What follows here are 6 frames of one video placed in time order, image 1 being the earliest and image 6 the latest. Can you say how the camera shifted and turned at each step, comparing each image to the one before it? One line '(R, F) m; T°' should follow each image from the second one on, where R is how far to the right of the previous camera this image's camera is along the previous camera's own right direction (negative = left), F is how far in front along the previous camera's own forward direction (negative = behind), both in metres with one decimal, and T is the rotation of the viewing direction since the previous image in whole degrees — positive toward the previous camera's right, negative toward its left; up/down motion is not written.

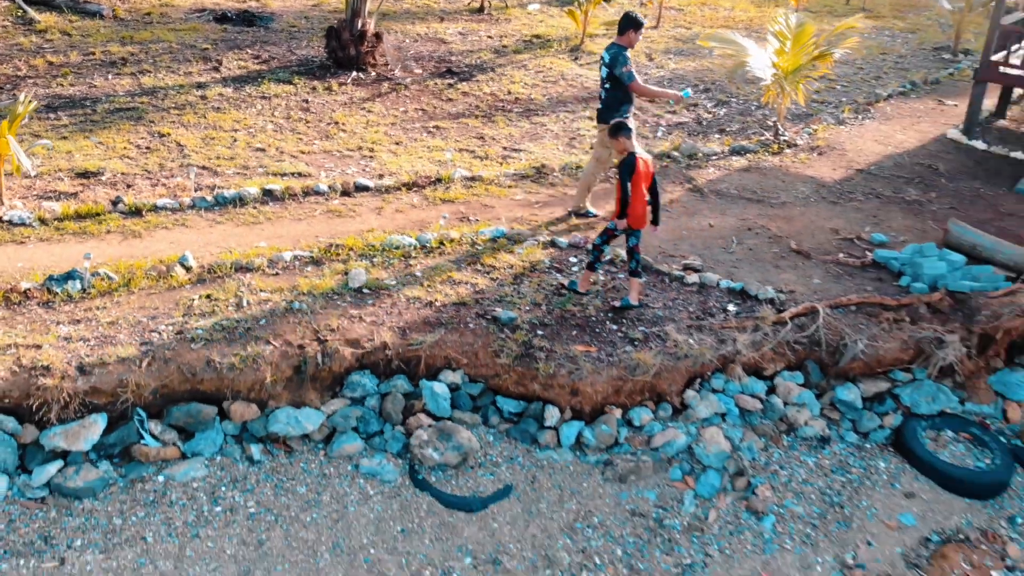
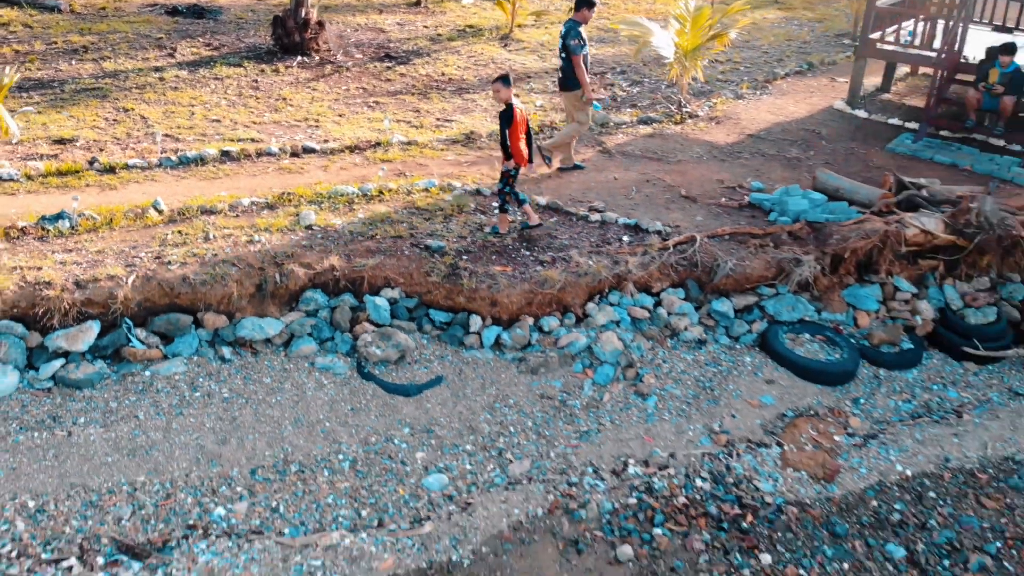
(+0.1, -1.1) m; +3°
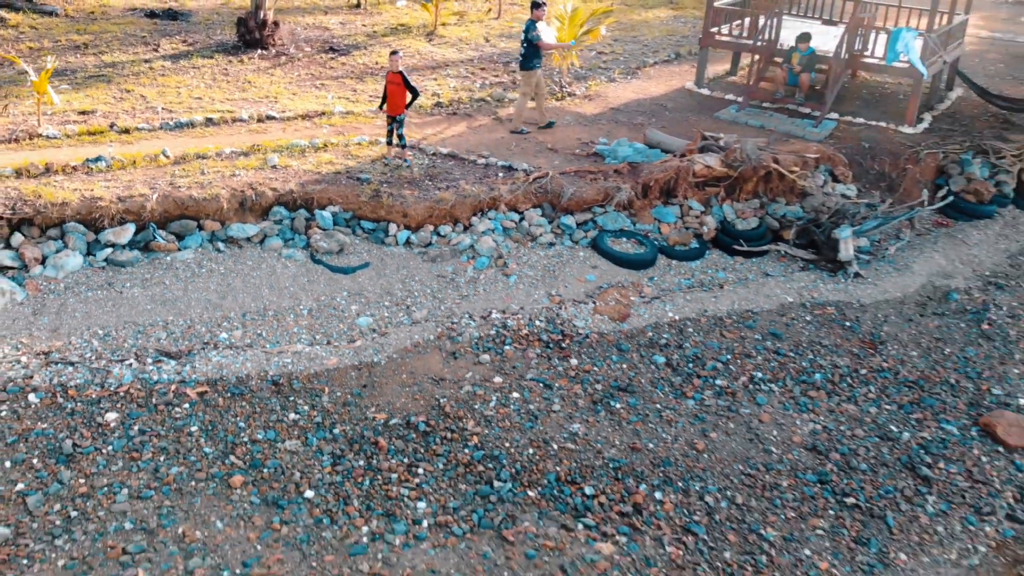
(+0.5, -3.0) m; +3°
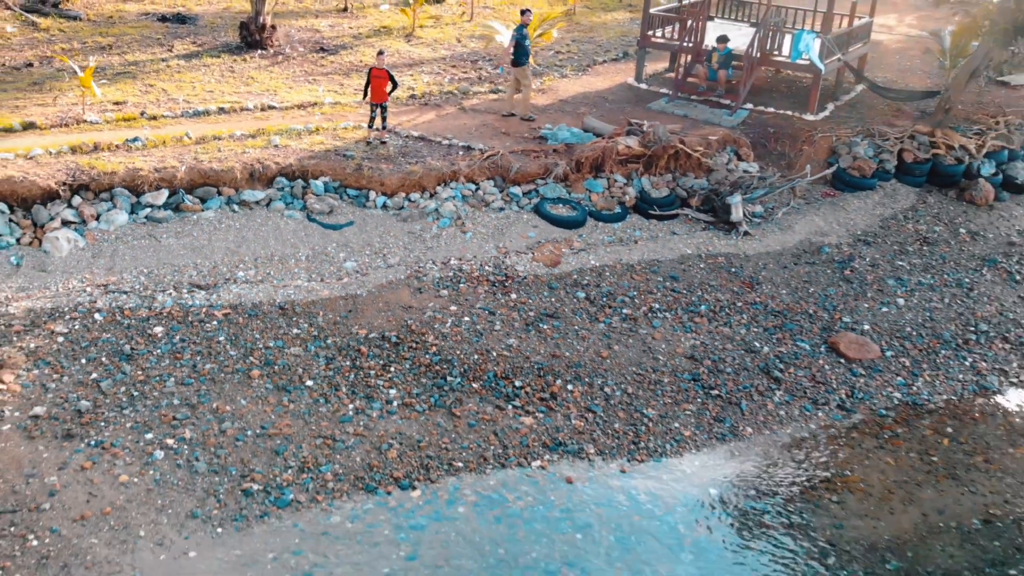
(+0.4, -2.4) m; +1°
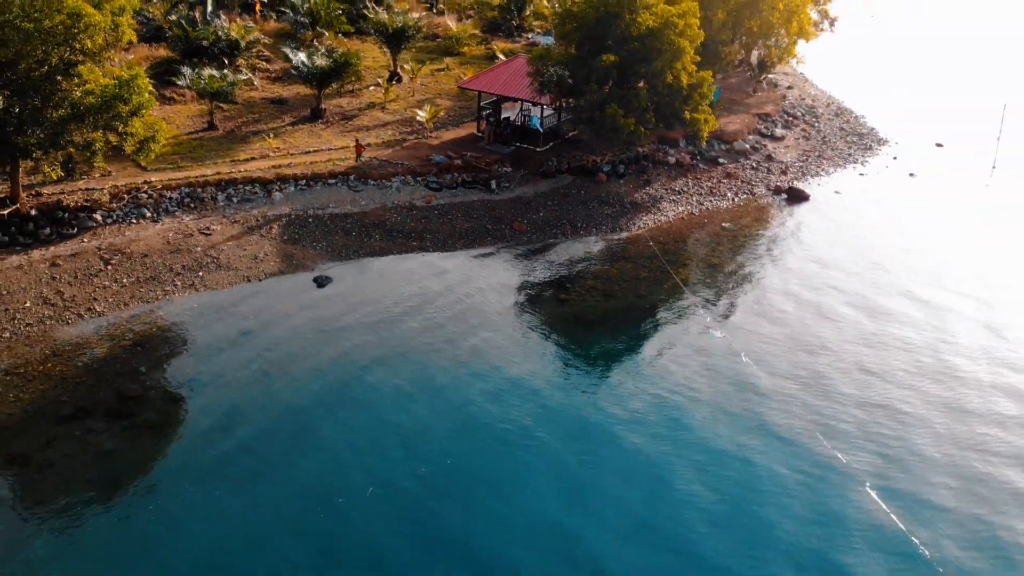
(+3.2, -24.8) m; +1°
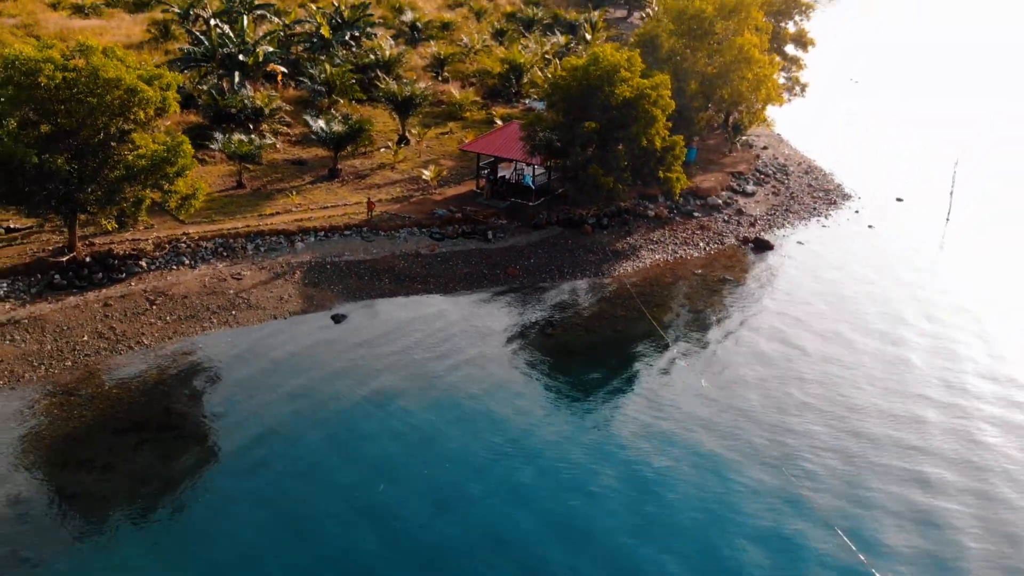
(+0.6, -4.6) m; 0°
